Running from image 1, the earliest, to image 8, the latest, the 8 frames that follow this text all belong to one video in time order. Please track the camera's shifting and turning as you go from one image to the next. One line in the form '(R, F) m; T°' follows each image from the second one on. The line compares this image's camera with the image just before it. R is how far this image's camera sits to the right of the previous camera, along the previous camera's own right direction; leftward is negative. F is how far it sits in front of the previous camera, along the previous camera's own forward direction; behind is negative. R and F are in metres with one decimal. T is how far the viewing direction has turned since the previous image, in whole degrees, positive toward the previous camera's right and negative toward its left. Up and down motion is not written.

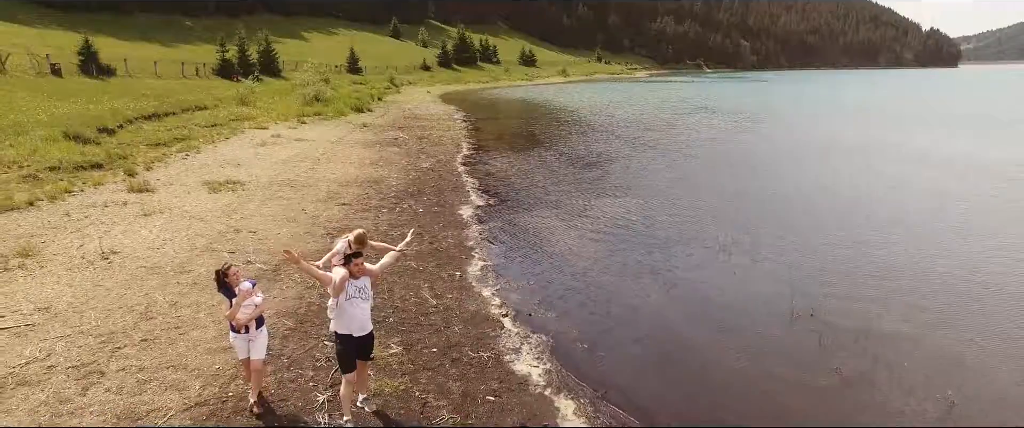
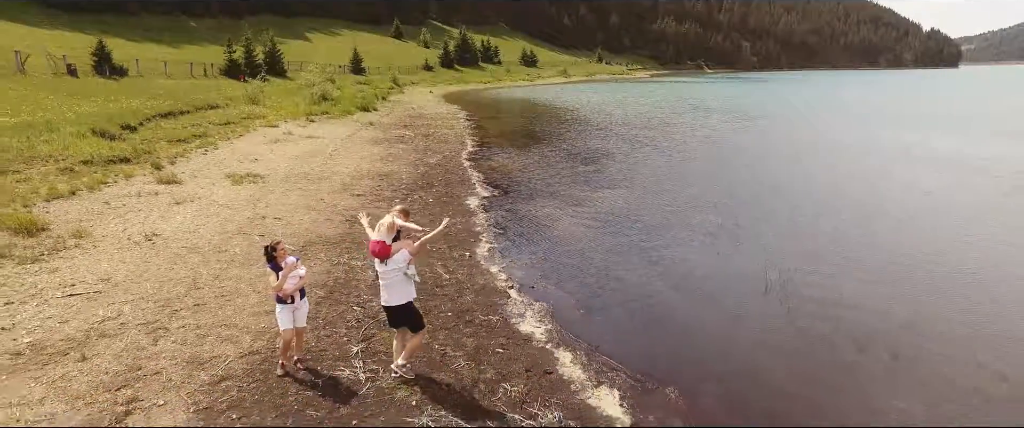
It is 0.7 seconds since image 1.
(-0.1, -1.2) m; 0°
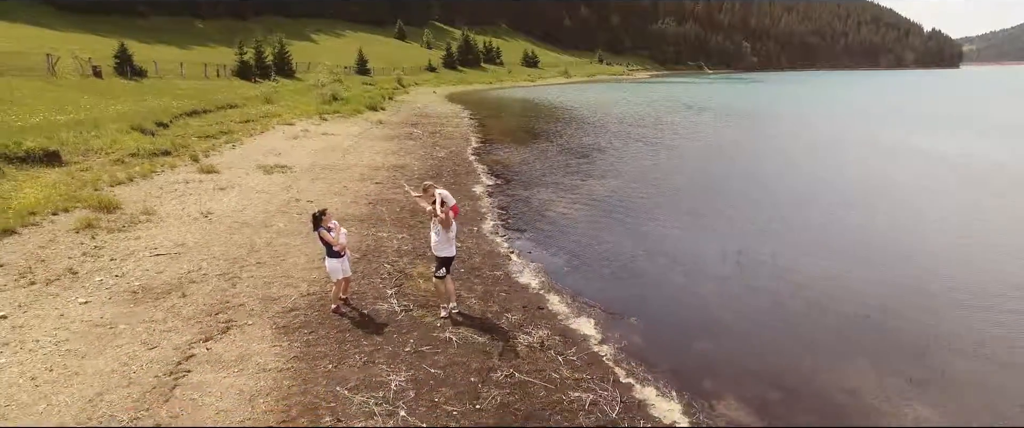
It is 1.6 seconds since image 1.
(0.0, -2.3) m; 0°
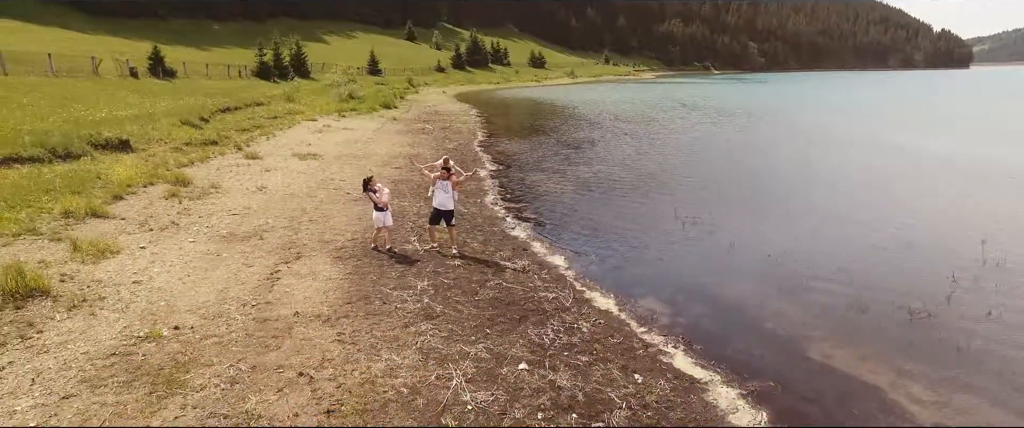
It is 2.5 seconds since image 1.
(+0.4, -3.5) m; -1°
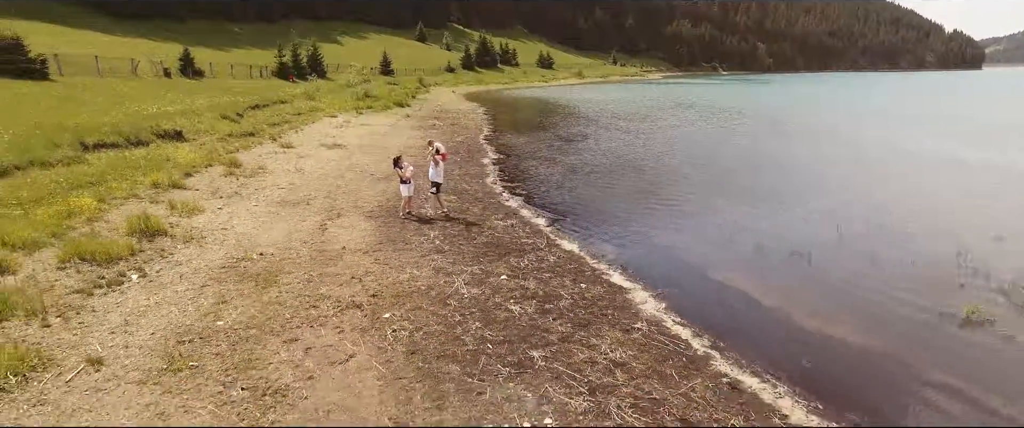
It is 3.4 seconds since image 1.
(+0.5, -3.6) m; -1°
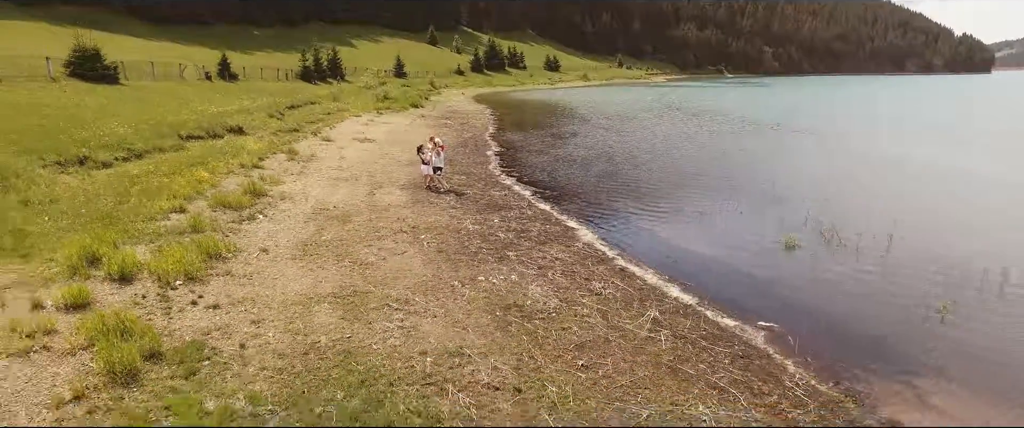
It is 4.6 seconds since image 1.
(+0.6, -6.1) m; -1°
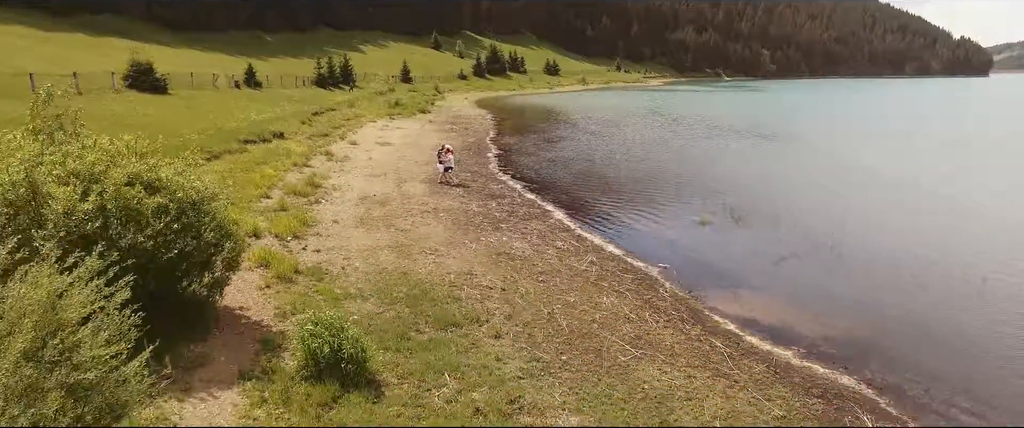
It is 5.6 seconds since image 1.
(+0.3, -6.4) m; 0°
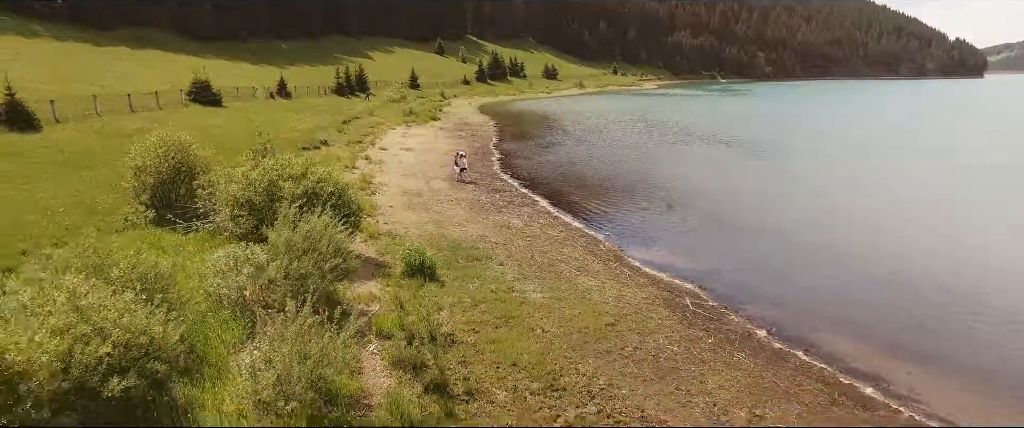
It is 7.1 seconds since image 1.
(+0.1, -9.5) m; 0°
